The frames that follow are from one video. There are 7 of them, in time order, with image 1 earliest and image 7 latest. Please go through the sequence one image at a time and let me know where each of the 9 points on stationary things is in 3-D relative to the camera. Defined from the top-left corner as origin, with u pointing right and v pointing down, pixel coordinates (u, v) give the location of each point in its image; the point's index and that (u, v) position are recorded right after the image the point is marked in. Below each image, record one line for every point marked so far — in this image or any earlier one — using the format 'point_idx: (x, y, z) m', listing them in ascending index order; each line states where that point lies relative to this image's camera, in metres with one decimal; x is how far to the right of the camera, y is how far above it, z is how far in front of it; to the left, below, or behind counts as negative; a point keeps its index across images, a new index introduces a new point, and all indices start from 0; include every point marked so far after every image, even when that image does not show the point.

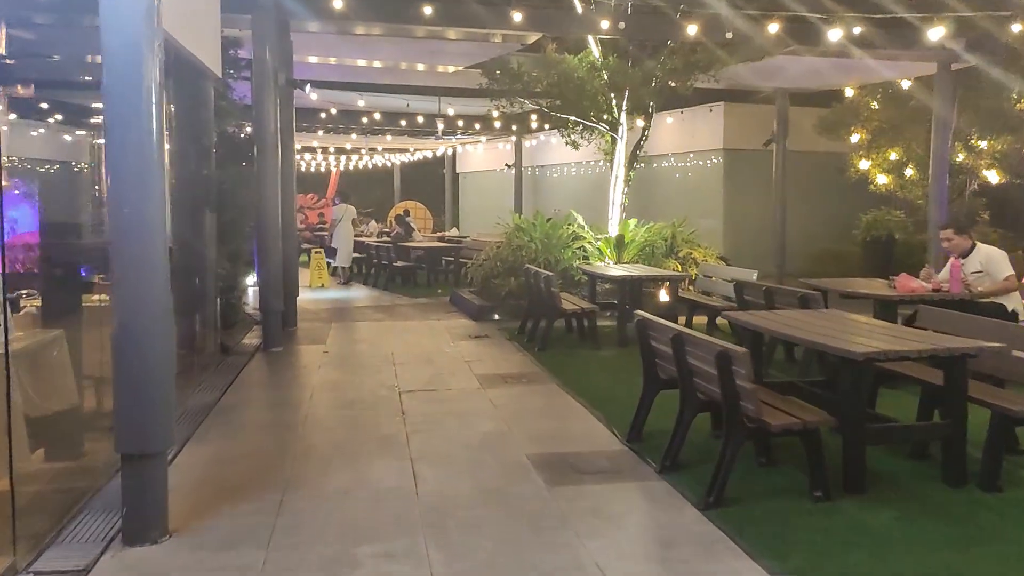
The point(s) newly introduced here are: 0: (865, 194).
0: (+5.7, +1.5, +14.3) m
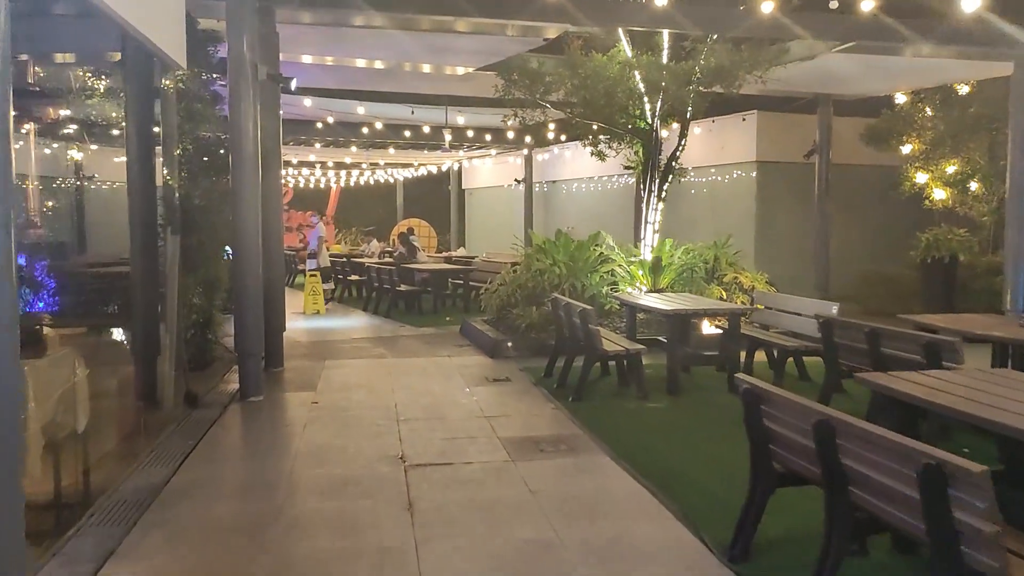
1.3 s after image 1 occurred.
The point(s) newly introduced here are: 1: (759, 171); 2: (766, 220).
0: (+5.9, +1.1, +12.9) m
1: (+3.7, +1.7, +13.2) m
2: (+3.8, +1.0, +13.3) m
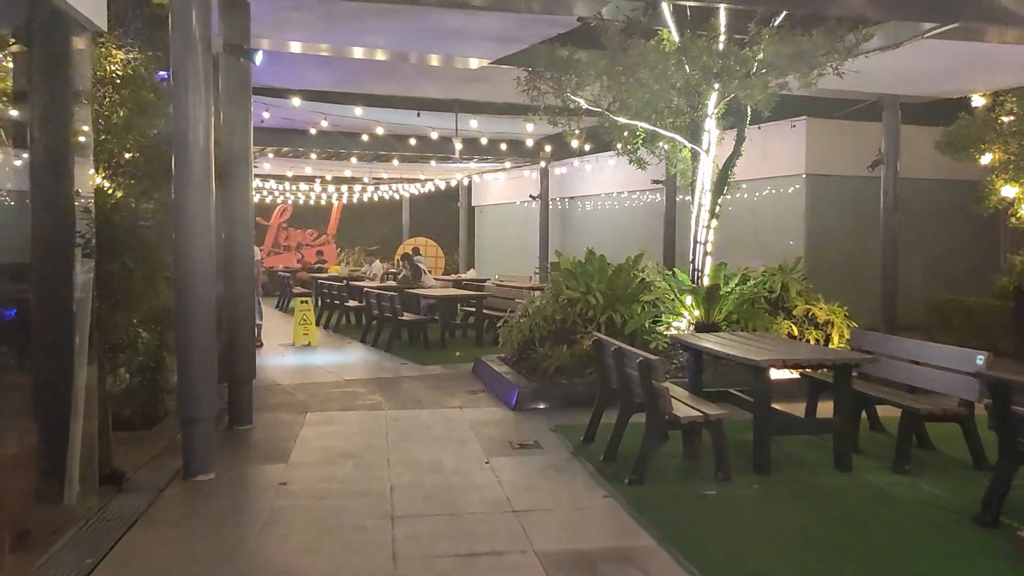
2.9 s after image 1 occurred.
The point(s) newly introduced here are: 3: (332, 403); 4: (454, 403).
0: (+6.1, +0.7, +11.3) m
1: (+3.9, +1.3, +11.6) m
2: (+4.0, +0.6, +11.7) m
3: (-1.5, -0.9, +7.2) m
4: (-0.5, -0.9, +7.1) m
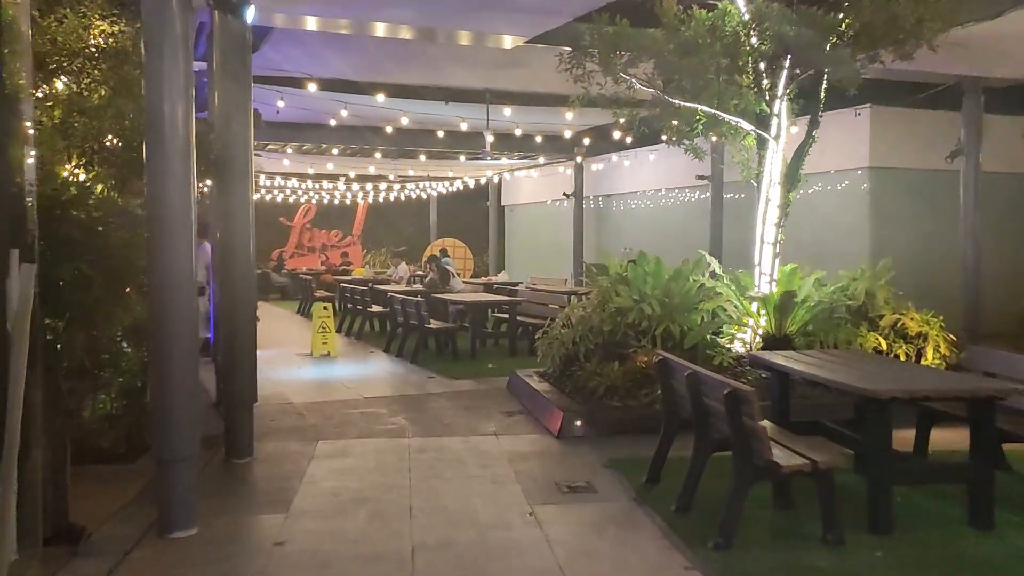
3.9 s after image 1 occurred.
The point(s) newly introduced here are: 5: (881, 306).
0: (+6.5, +0.7, +10.1) m
1: (+4.3, +1.3, +10.5) m
2: (+4.5, +0.6, +10.6) m
3: (-1.2, -1.0, +6.3) m
4: (-0.2, -1.0, +6.1) m
5: (+2.8, -0.1, +6.9) m
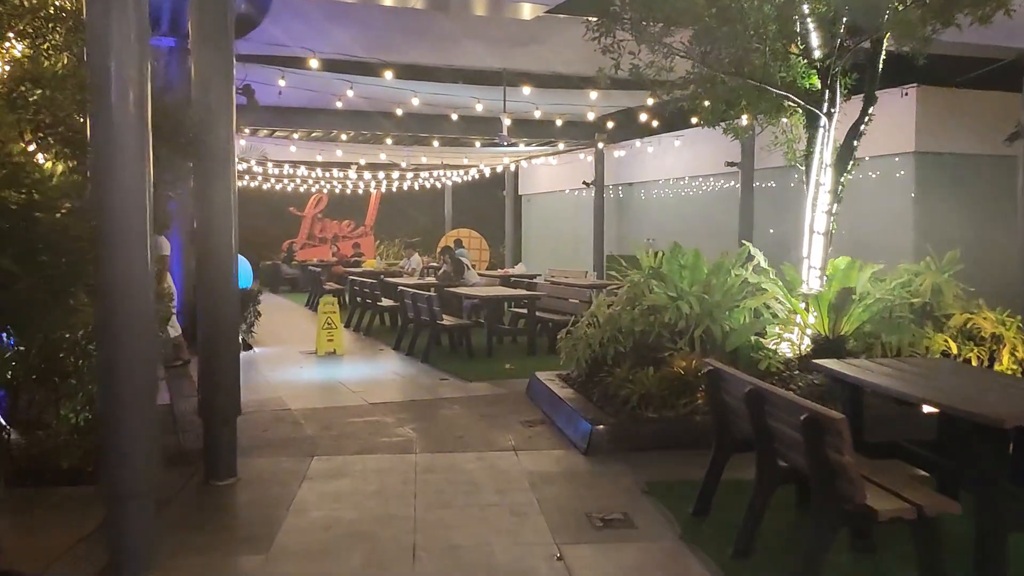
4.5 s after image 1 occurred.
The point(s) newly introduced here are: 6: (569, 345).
0: (+6.7, +0.7, +9.3) m
1: (+4.5, +1.3, +9.7) m
2: (+4.7, +0.6, +9.8) m
3: (-1.0, -0.9, +5.6) m
4: (0.0, -0.9, +5.4) m
5: (+3.0, -0.1, +6.2) m
6: (+0.4, -0.4, +6.6) m
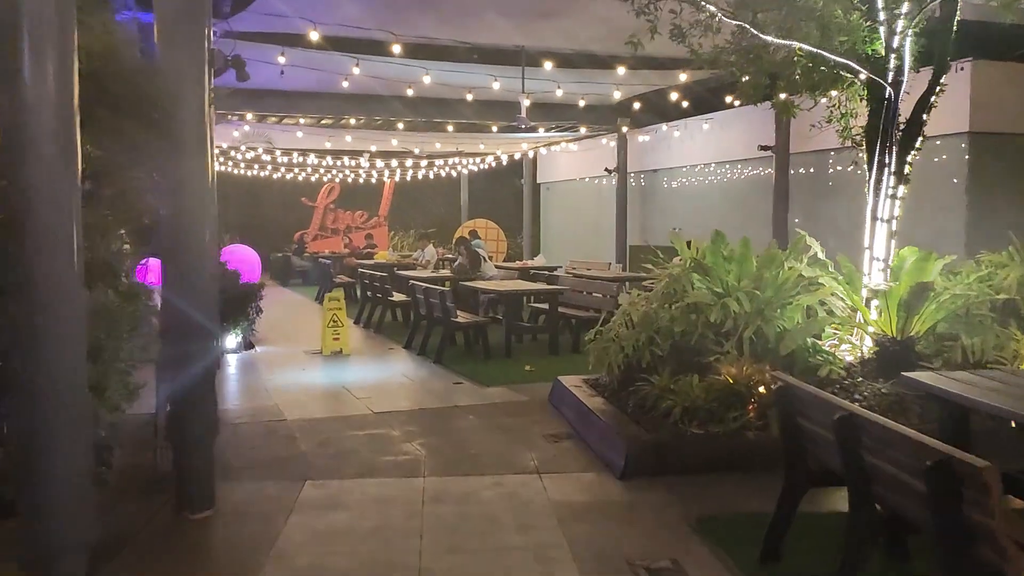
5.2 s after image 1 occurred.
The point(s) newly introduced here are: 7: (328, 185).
0: (+6.9, +0.8, +8.4) m
1: (+4.7, +1.4, +8.9) m
2: (+4.9, +0.7, +9.0) m
3: (-0.9, -0.9, +4.9) m
4: (+0.1, -0.9, +4.7) m
5: (+3.1, -0.1, +5.4) m
6: (+0.6, -0.4, +5.9) m
7: (-4.1, +2.3, +19.7) m
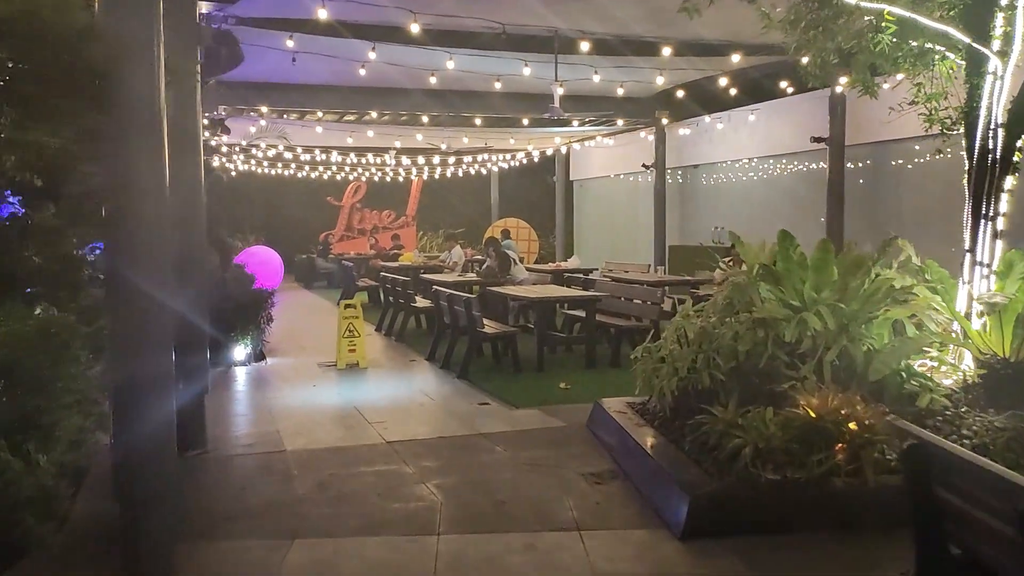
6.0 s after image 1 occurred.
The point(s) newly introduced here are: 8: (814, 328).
0: (+7.2, +0.8, +7.4) m
1: (+5.0, +1.4, +7.9) m
2: (+5.2, +0.7, +8.0) m
3: (-0.7, -1.0, +4.1) m
4: (+0.2, -1.0, +3.9) m
5: (+3.3, -0.1, +4.5) m
6: (+0.8, -0.5, +5.1) m
7: (-3.4, +2.2, +19.0) m
8: (+1.4, -0.2, +4.3) m
